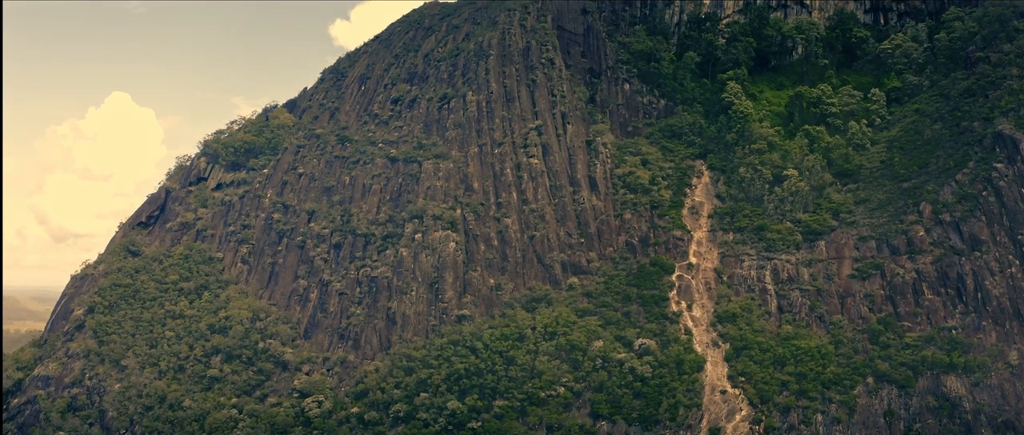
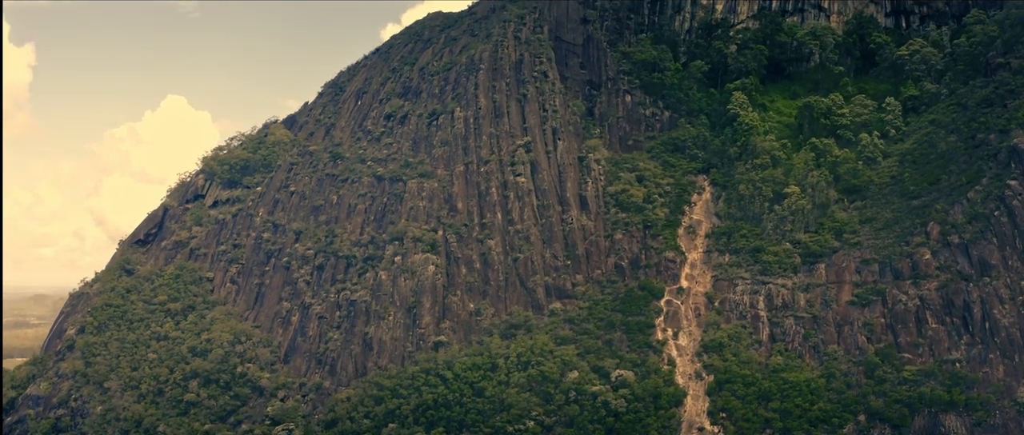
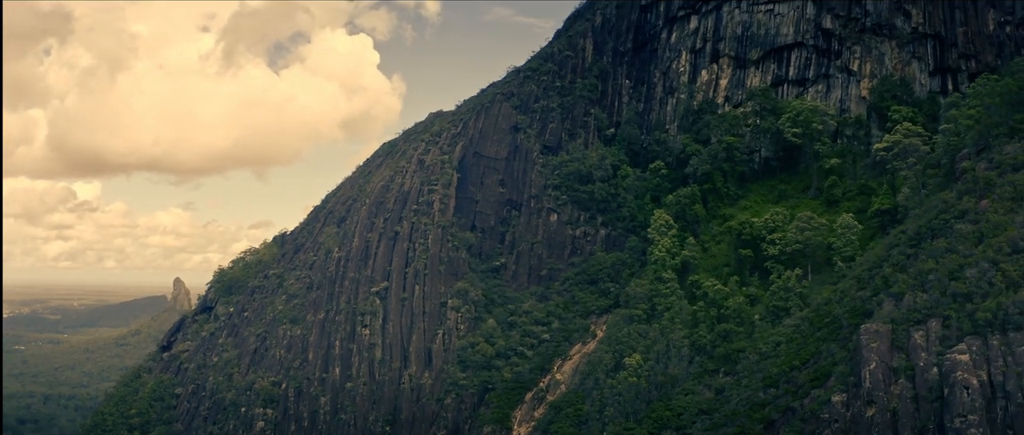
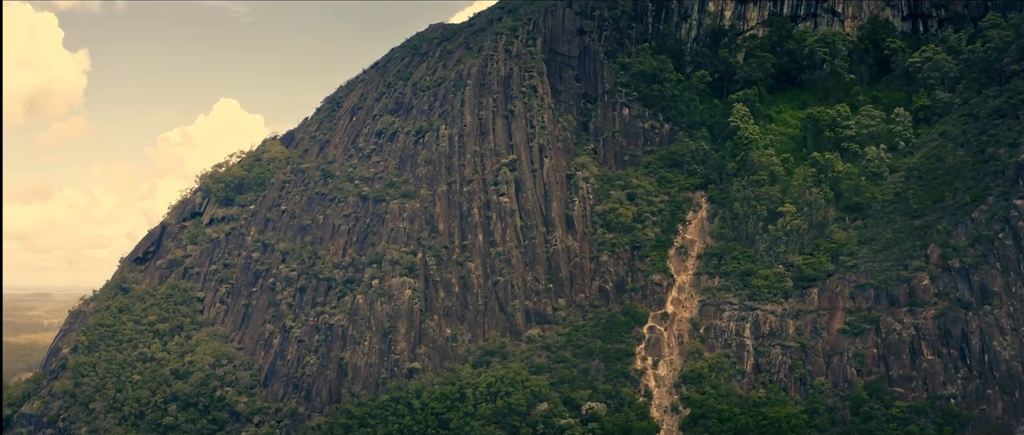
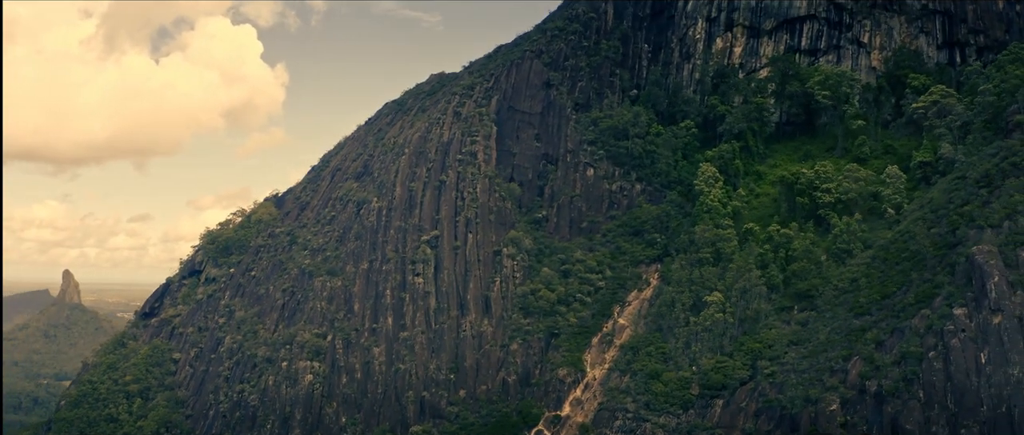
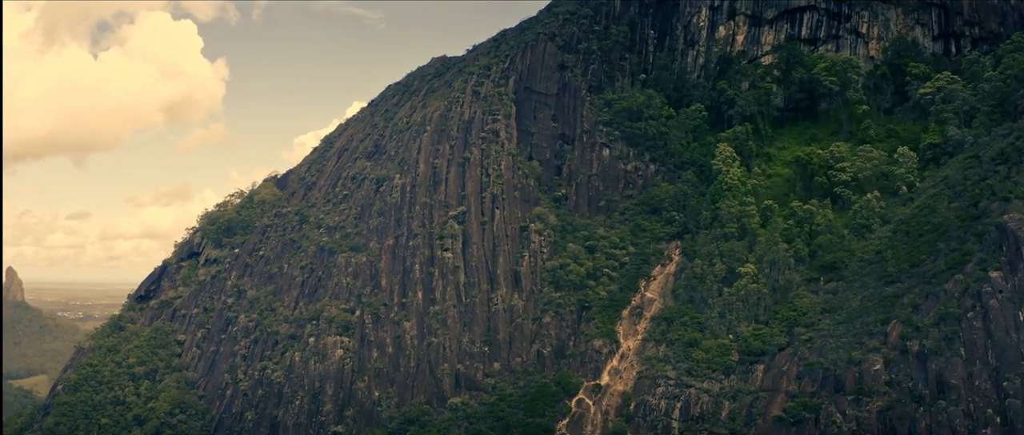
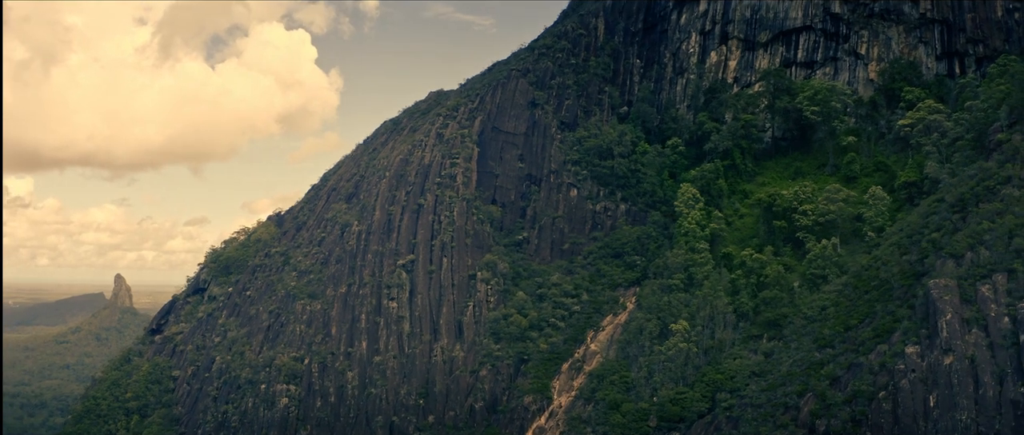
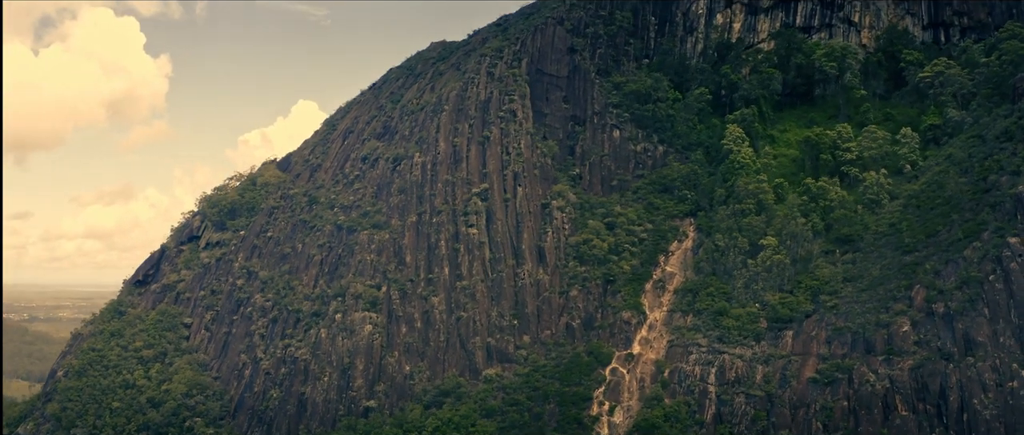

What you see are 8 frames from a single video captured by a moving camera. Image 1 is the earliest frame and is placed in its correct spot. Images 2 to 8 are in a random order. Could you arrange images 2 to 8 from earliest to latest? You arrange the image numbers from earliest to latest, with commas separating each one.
2, 4, 8, 6, 5, 7, 3
